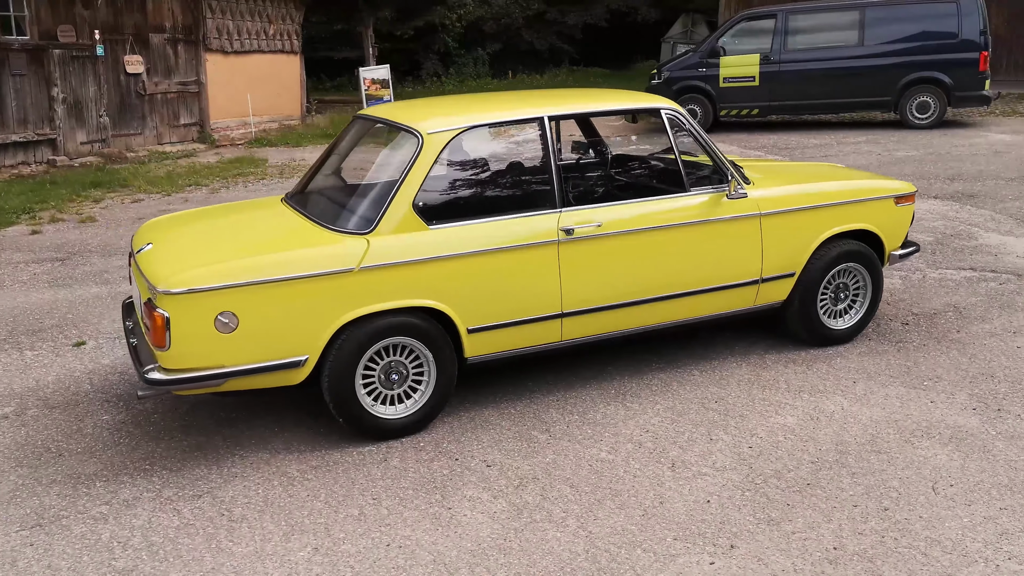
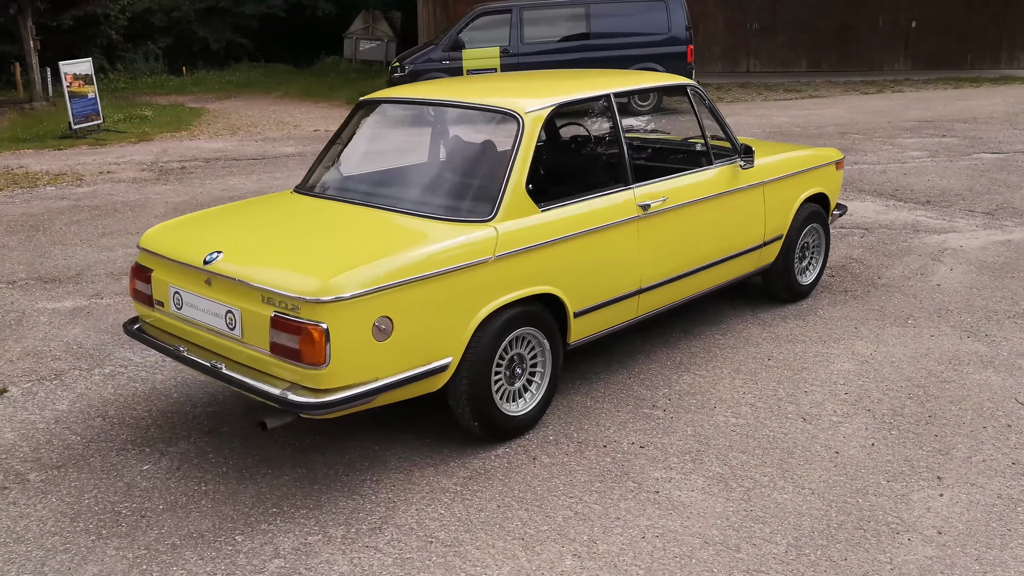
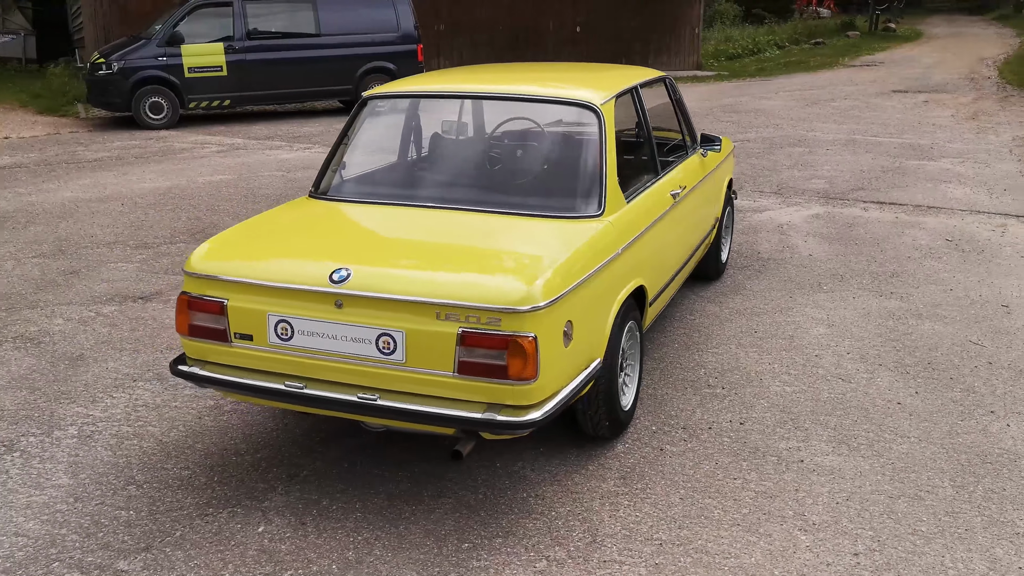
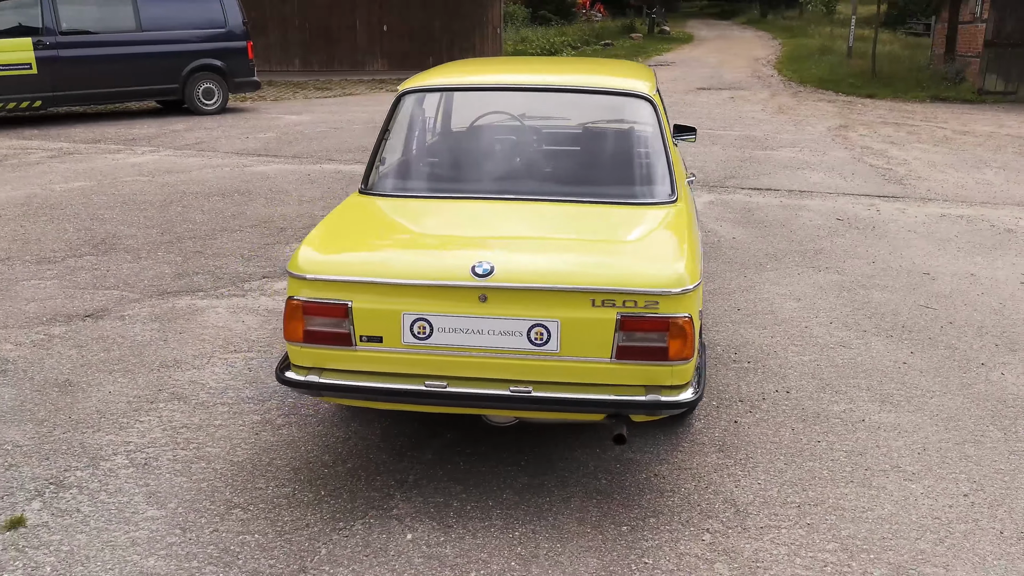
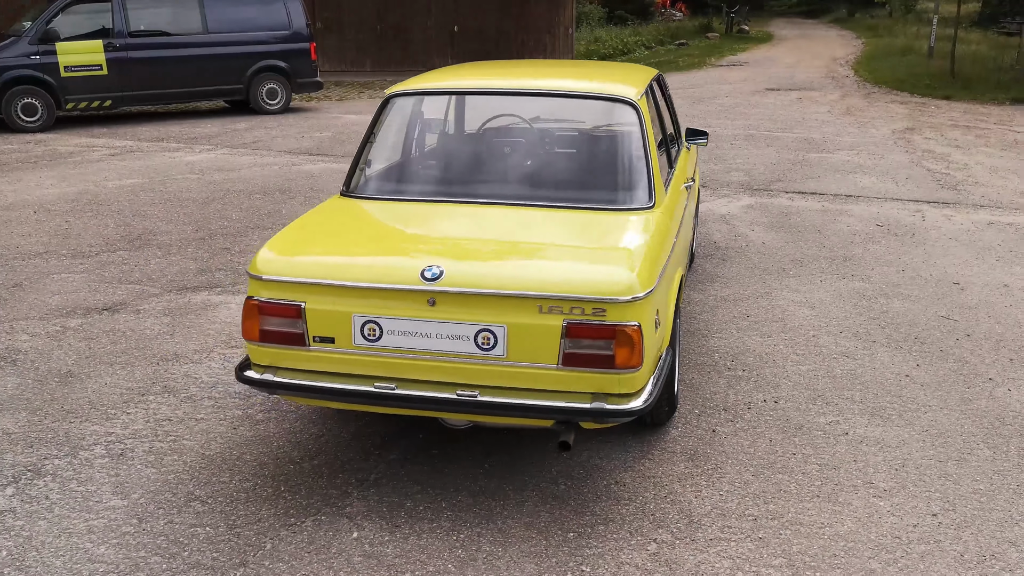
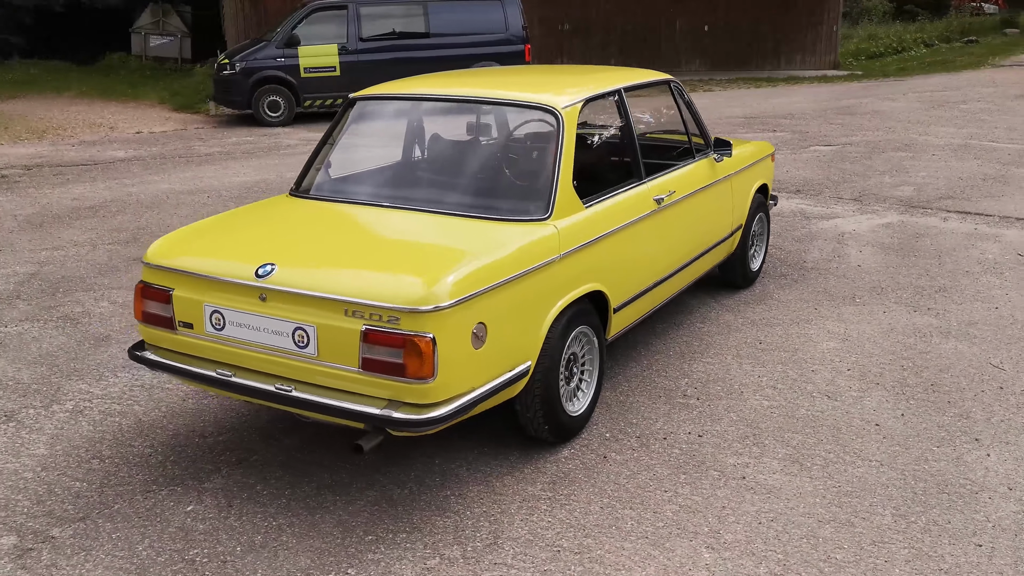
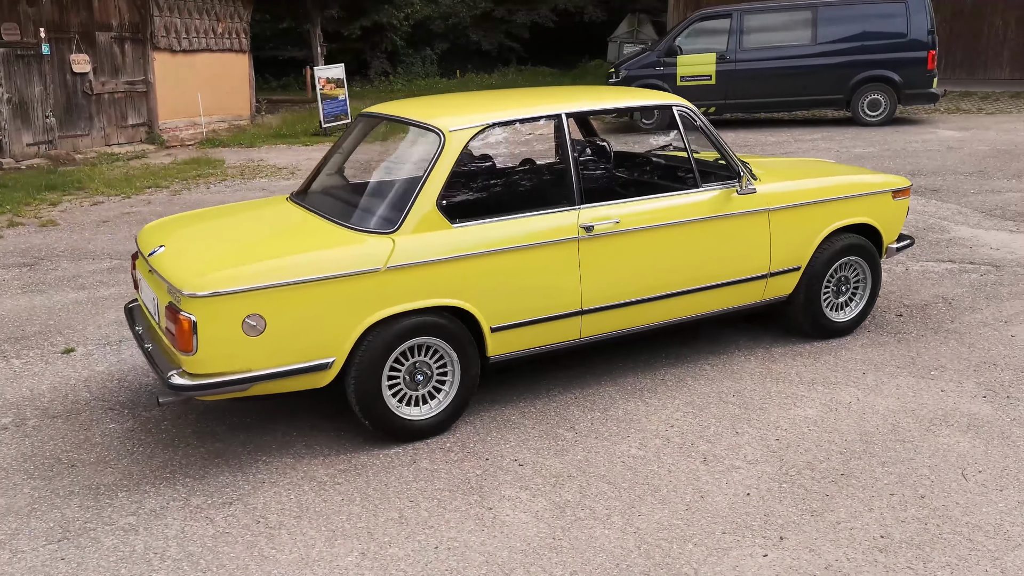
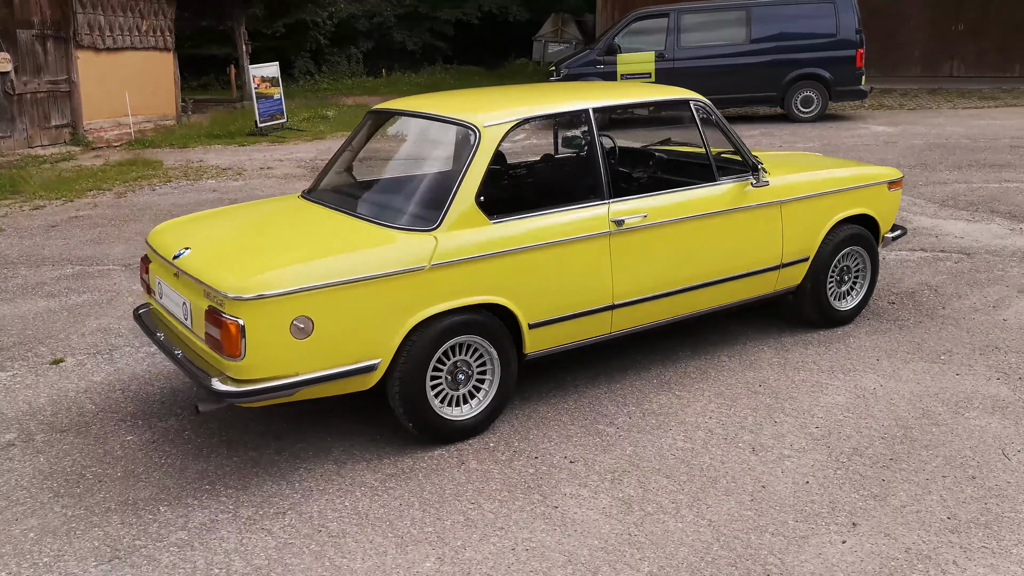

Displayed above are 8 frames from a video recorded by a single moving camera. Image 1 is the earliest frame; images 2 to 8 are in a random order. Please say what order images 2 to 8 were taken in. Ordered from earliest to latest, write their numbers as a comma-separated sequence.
7, 8, 2, 6, 3, 5, 4
